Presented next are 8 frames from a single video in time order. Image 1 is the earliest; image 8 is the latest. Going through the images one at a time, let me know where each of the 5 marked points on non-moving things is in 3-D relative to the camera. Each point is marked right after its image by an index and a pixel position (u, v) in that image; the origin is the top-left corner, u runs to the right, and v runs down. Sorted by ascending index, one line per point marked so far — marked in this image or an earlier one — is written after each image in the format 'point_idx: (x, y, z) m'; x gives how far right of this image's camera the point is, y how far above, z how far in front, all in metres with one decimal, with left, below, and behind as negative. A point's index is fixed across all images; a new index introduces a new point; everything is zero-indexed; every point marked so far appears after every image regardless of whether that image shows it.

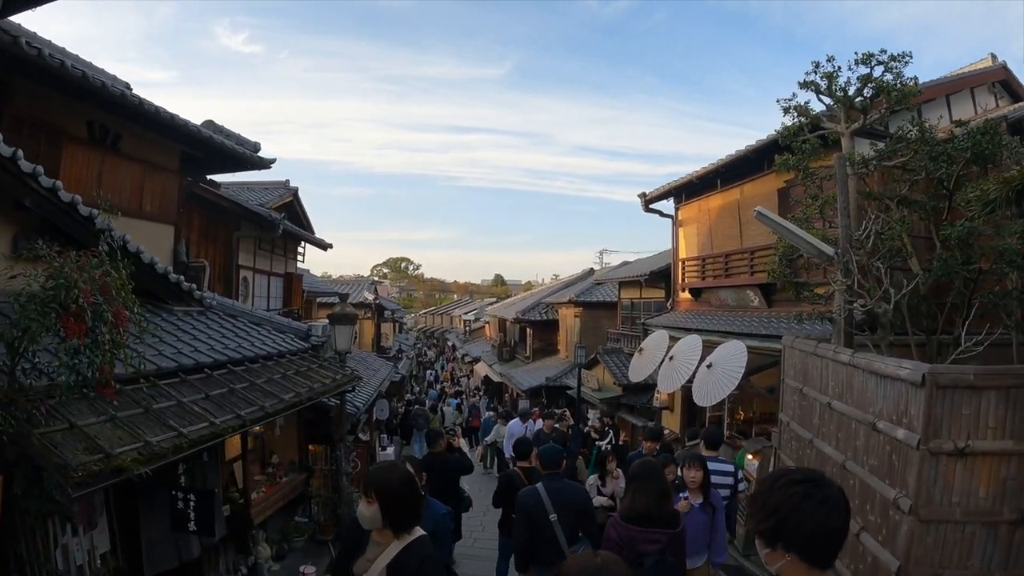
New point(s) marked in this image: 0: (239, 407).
0: (-3.0, -1.2, +6.1) m
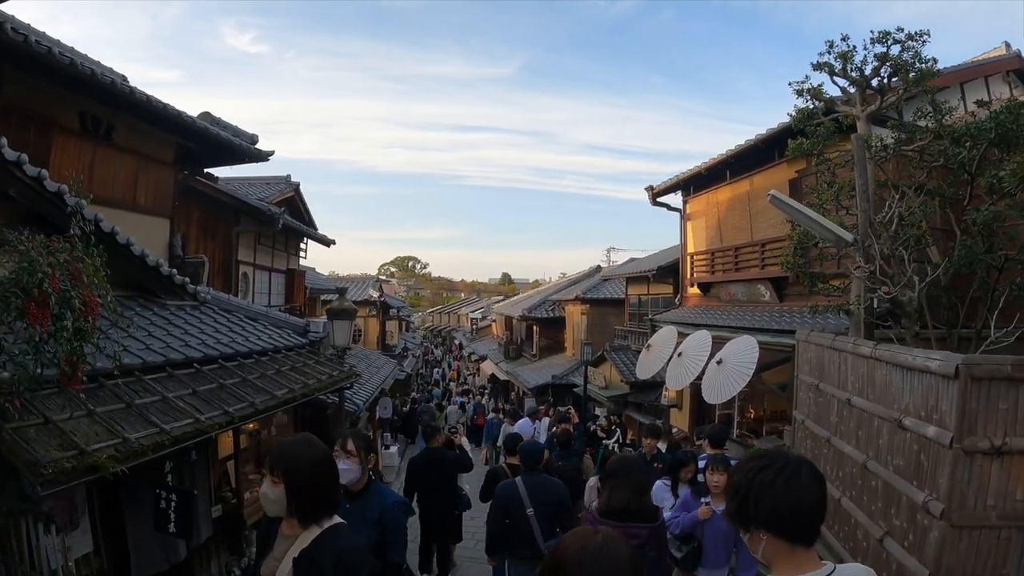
0: (-3.0, -1.2, +5.9) m
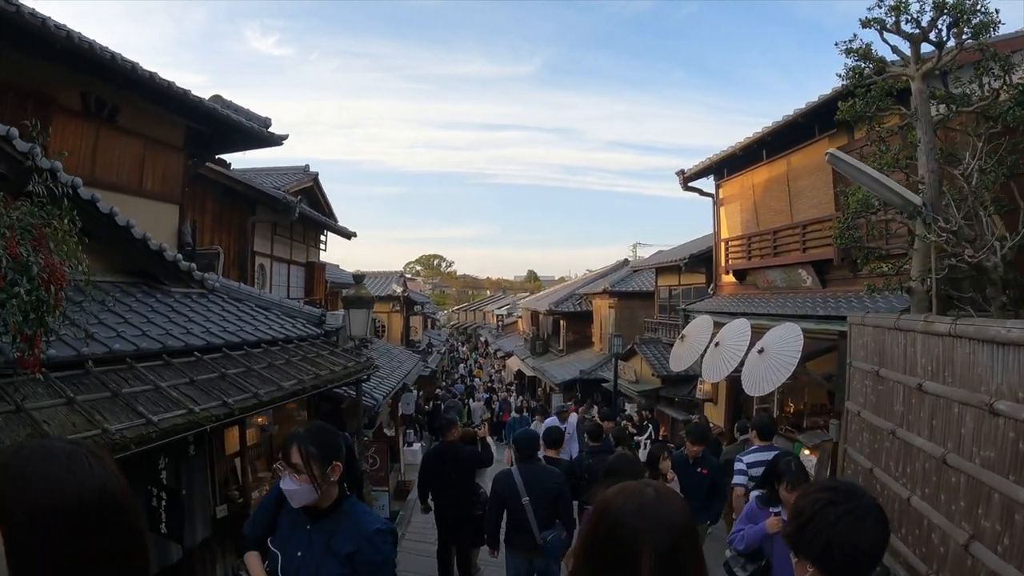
0: (-2.7, -1.0, +5.5) m
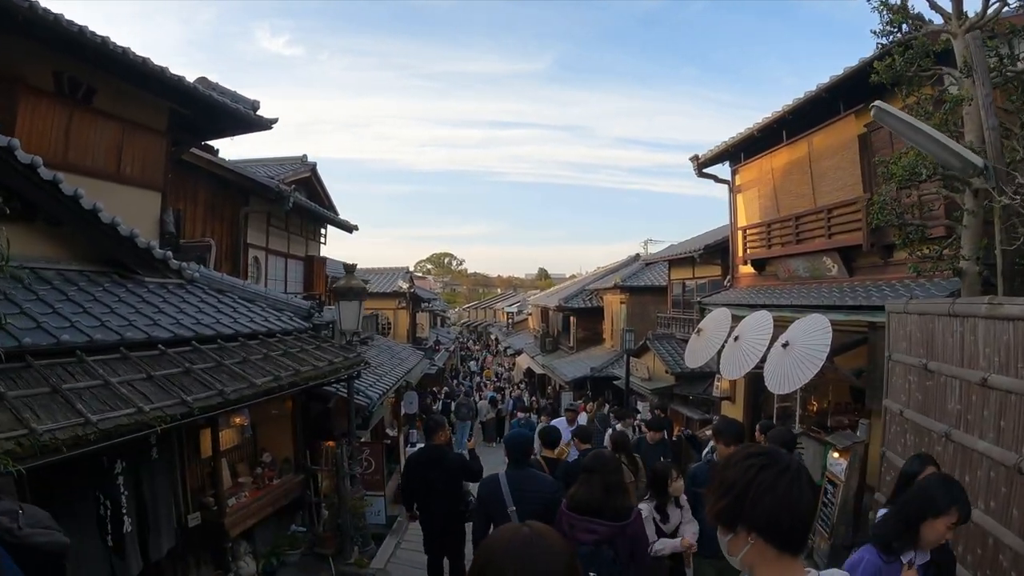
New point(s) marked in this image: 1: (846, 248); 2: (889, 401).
0: (-2.8, -0.9, +4.9) m
1: (+5.1, +0.6, +8.7) m
2: (+3.7, -1.1, +5.7) m
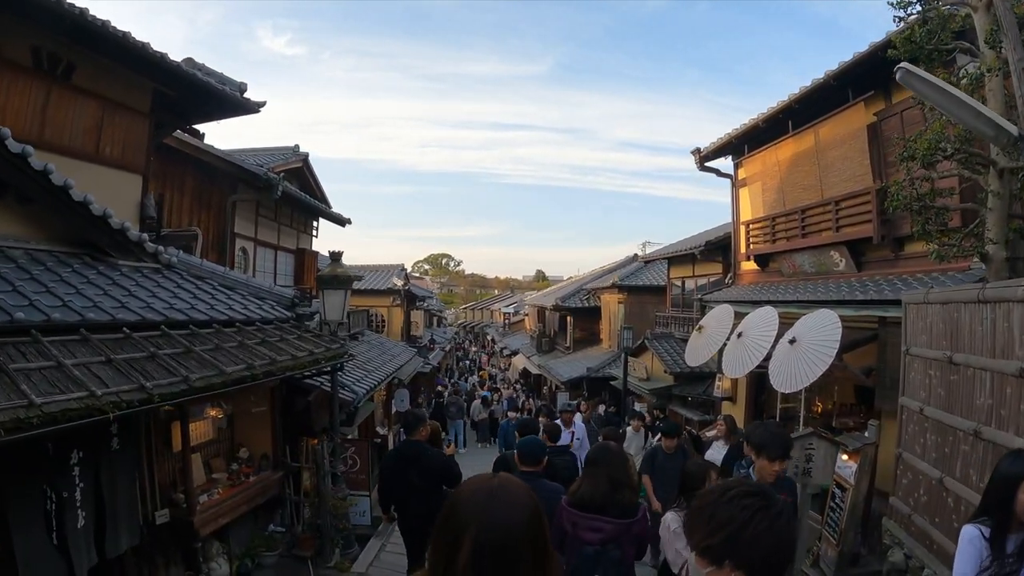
0: (-2.9, -0.7, +4.6) m
1: (+5.0, +0.7, +8.3) m
2: (+3.6, -1.0, +5.3) m
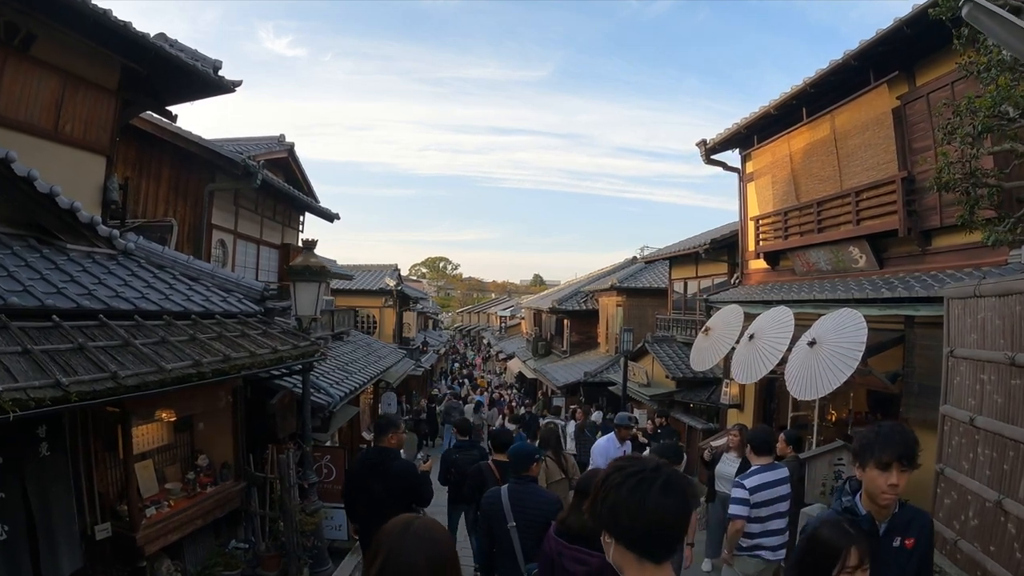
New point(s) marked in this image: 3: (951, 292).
0: (-3.0, -0.6, +3.9) m
1: (+4.9, +0.7, +7.7) m
2: (+3.5, -1.0, +4.6) m
3: (+3.6, -0.1, +4.7) m
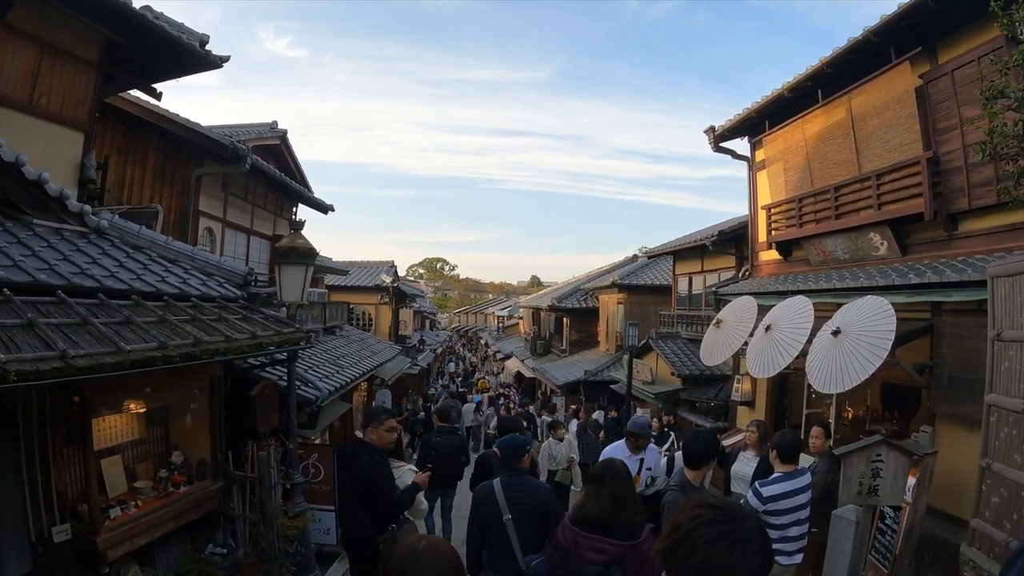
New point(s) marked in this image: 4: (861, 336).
0: (-2.9, -0.4, +3.4) m
1: (+4.9, +0.8, +7.2) m
2: (+3.6, -0.8, +4.2) m
3: (+3.7, +0.1, +4.3) m
4: (+3.5, -0.5, +5.8) m
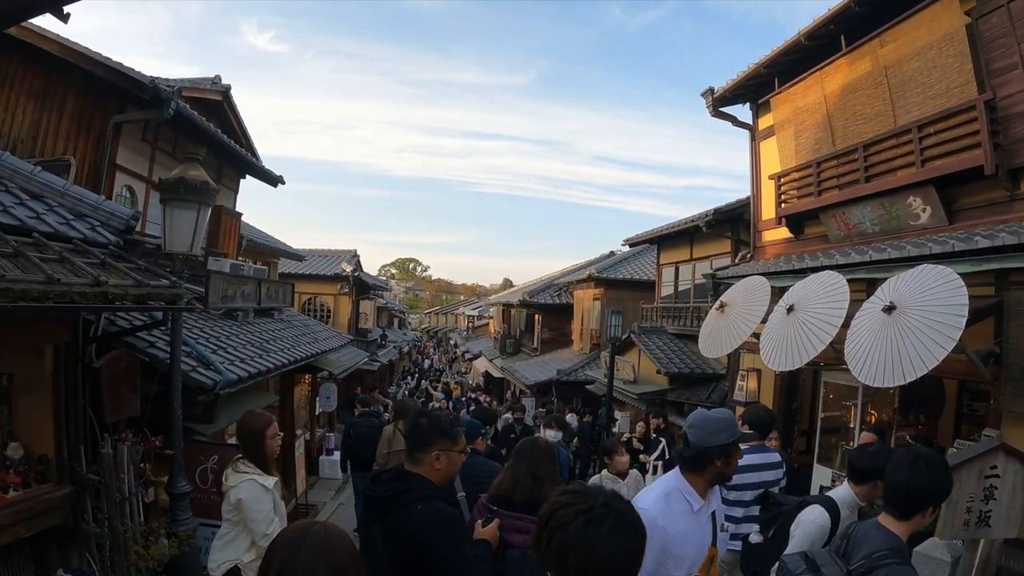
0: (-3.1, +0.1, +1.8) m
1: (+4.6, +1.1, +6.0) m
2: (+3.3, -0.5, +2.8) m
3: (+3.4, +0.4, +3.0) m
4: (+3.2, -0.2, +4.5) m
